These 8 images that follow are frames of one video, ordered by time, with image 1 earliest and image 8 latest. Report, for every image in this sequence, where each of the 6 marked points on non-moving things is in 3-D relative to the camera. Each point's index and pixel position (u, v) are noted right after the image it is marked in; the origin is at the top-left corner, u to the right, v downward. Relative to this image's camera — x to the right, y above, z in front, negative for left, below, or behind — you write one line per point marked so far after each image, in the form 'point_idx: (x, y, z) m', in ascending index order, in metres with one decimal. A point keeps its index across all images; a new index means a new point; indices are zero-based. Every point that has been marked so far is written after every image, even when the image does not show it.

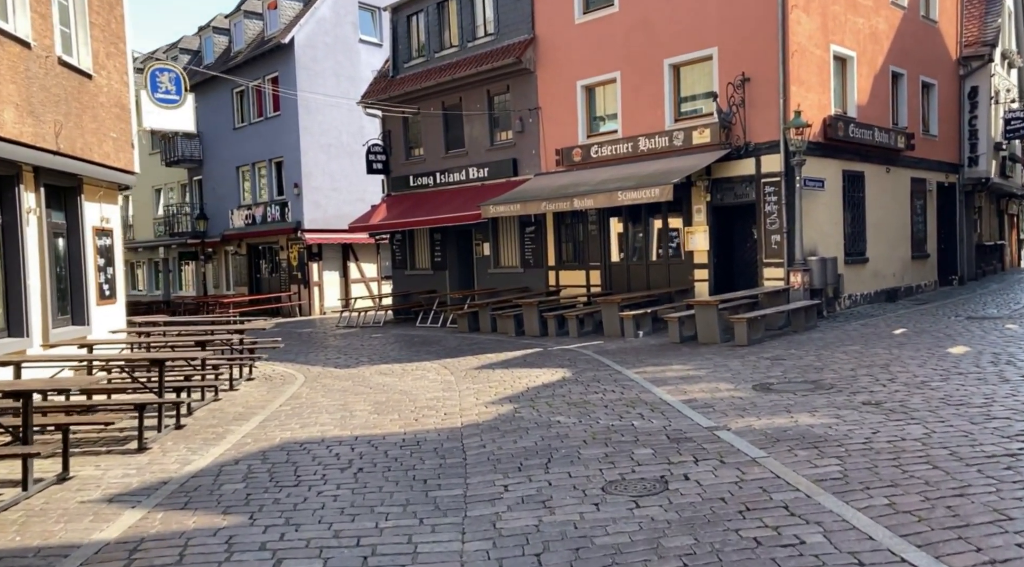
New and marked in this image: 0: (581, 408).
0: (+0.7, -1.2, +7.6) m
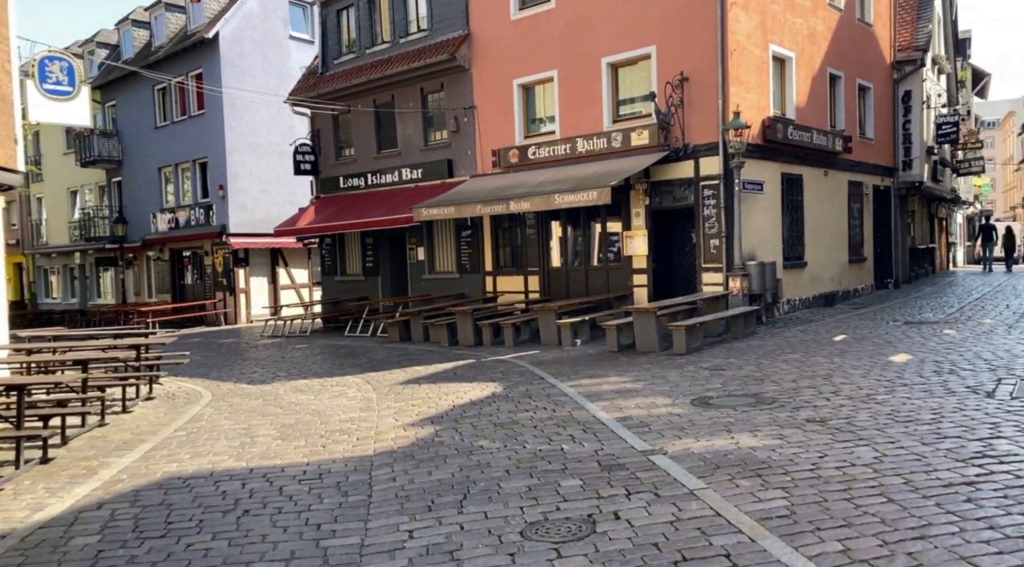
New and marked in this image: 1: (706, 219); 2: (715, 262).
0: (0.0, -1.3, +6.9) m
1: (+3.4, +1.1, +13.7) m
2: (+3.6, +0.4, +13.7) m
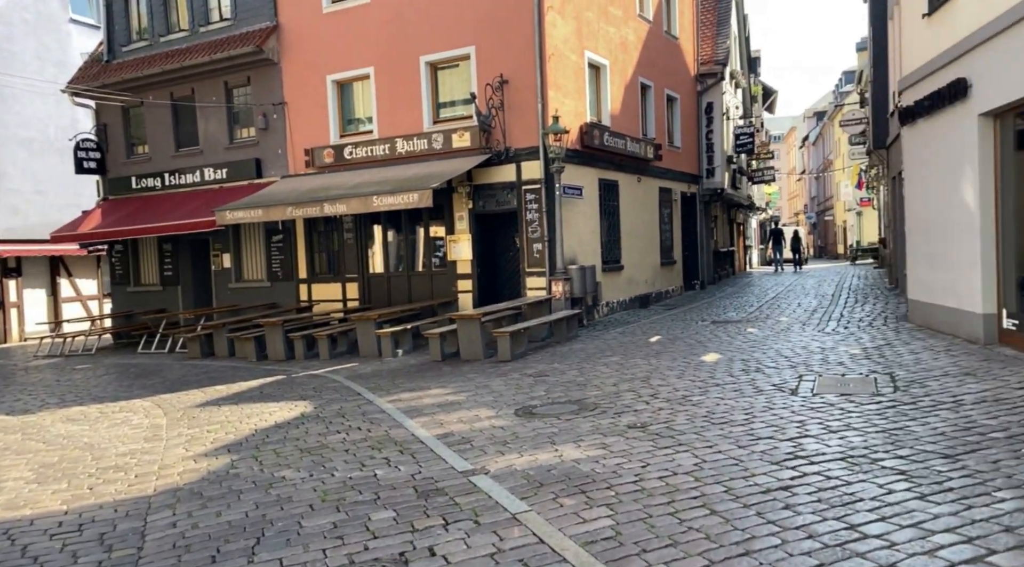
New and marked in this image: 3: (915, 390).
0: (-1.6, -1.4, +6.3) m
1: (+0.3, +1.0, +13.7) m
2: (+0.5, +0.3, +13.7) m
3: (+3.6, -0.9, +7.0) m
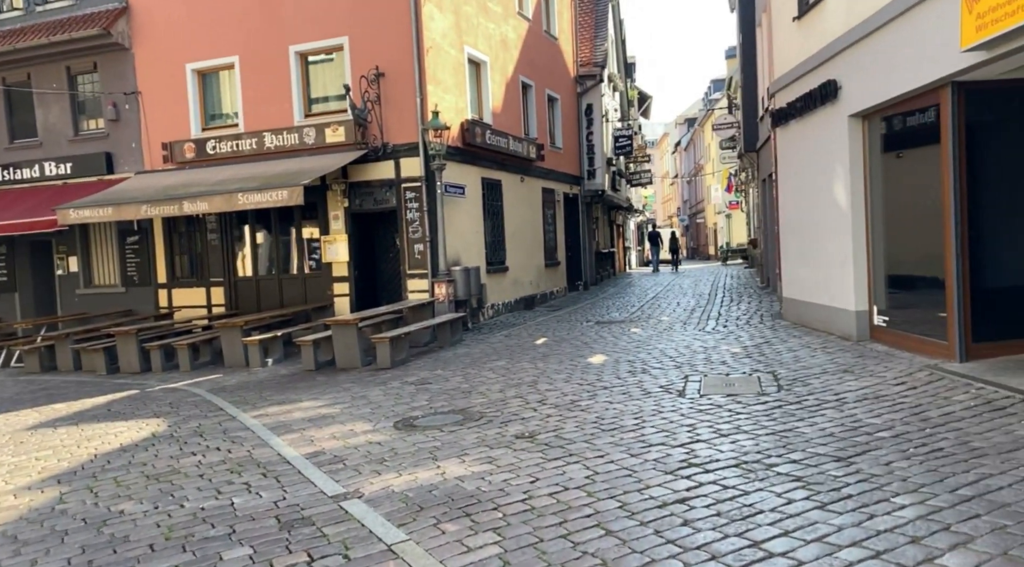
0: (-2.4, -1.4, +5.5) m
1: (-1.7, +1.0, +13.1) m
2: (-1.5, +0.3, +13.2) m
3: (+2.5, -0.9, +7.0) m
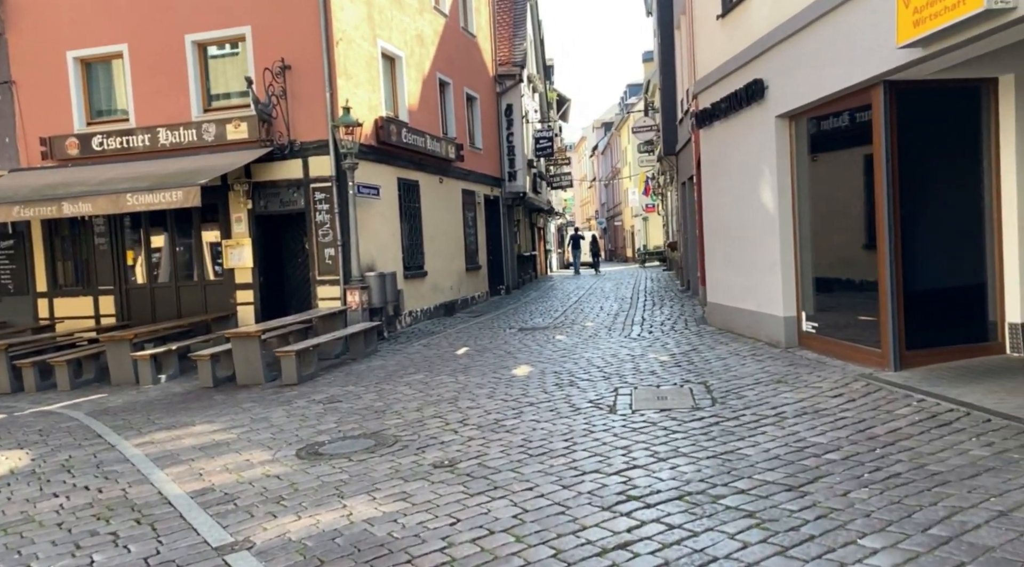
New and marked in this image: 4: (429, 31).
0: (-2.9, -1.5, +4.7) m
1: (-3.0, +0.9, +12.3) m
2: (-2.8, +0.2, +12.3) m
3: (+1.9, -1.0, +6.6) m
4: (-1.7, +5.2, +16.1) m
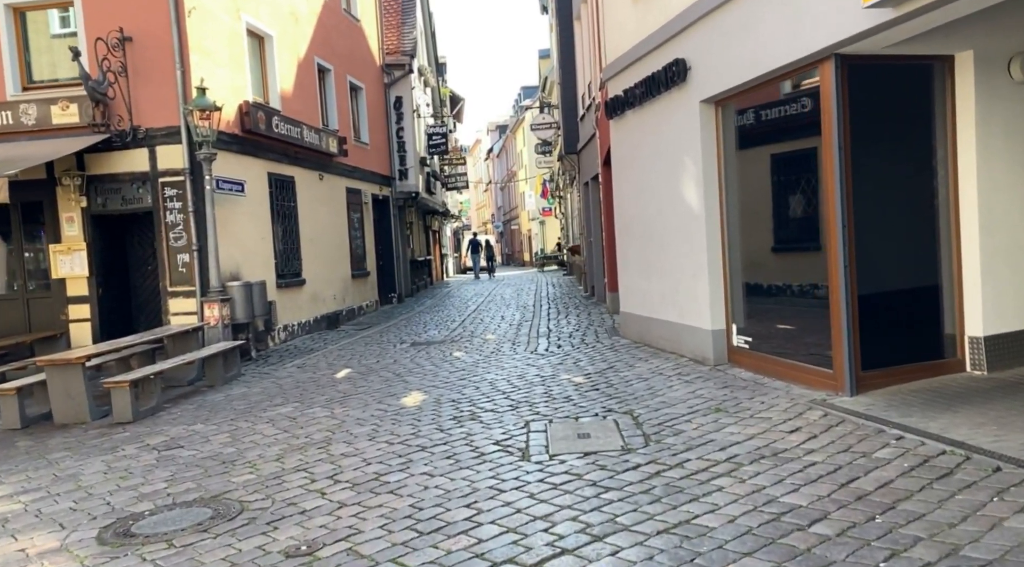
0: (-3.4, -1.6, +2.8) m
1: (-4.5, +0.7, +10.4) m
2: (-4.3, 0.0, +10.5) m
3: (+1.1, -1.1, +5.4) m
4: (-3.7, +5.0, +14.4) m
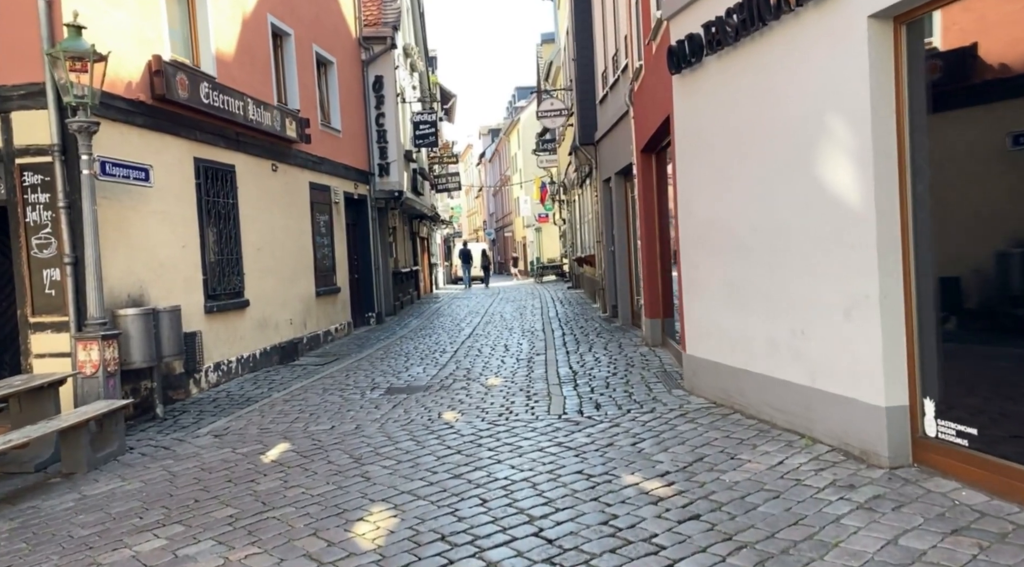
0: (-3.2, -1.8, -0.5) m
1: (-4.3, +0.5, +7.1) m
2: (-4.2, -0.3, +7.2) m
3: (+1.3, -1.3, +2.2) m
4: (-3.6, +4.7, +11.1) m
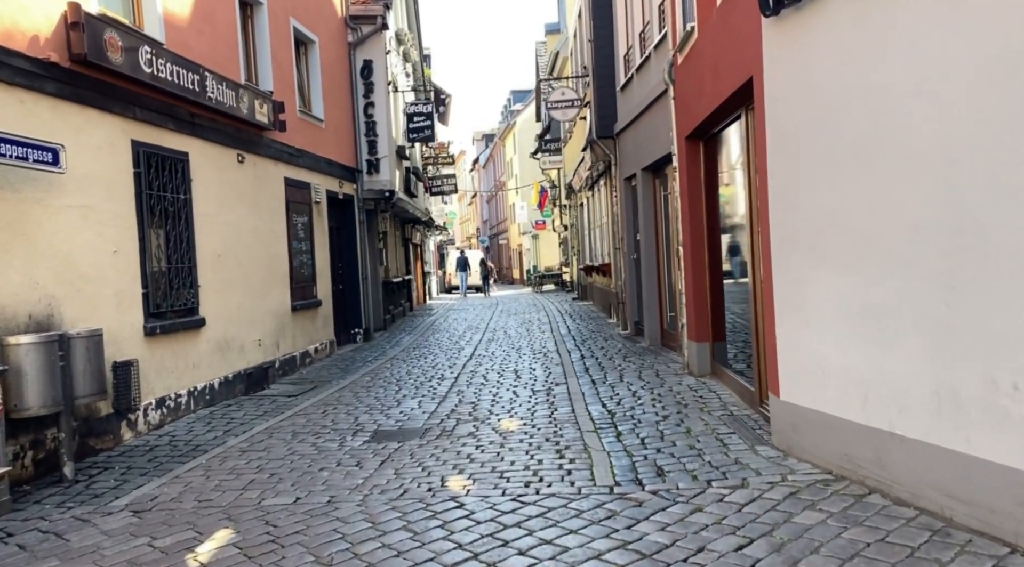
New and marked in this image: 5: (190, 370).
0: (-2.9, -1.8, -2.4) m
1: (-4.1, +0.4, +5.1) m
2: (-4.0, -0.4, +5.2) m
3: (+1.5, -1.4, +0.2) m
4: (-3.4, +4.5, +9.2) m
5: (-3.4, -0.9, +8.3) m
